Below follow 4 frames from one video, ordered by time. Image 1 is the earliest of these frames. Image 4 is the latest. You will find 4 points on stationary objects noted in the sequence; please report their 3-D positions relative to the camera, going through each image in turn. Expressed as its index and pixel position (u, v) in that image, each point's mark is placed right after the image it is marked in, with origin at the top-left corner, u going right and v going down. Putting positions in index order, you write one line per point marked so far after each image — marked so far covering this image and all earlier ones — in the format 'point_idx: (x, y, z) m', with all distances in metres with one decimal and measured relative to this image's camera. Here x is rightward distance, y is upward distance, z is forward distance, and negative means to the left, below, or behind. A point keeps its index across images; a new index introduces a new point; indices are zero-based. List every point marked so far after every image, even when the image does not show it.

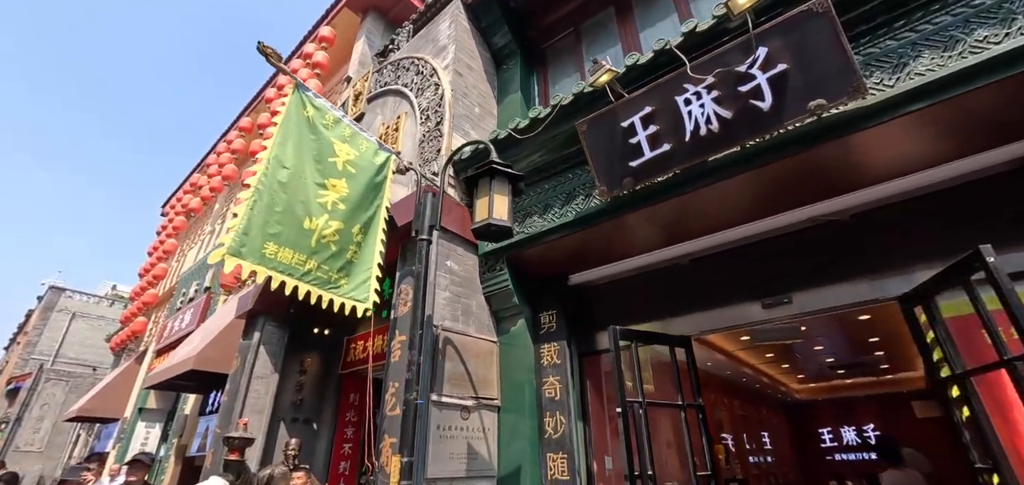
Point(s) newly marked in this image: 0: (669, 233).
0: (+1.2, +0.1, +3.7) m
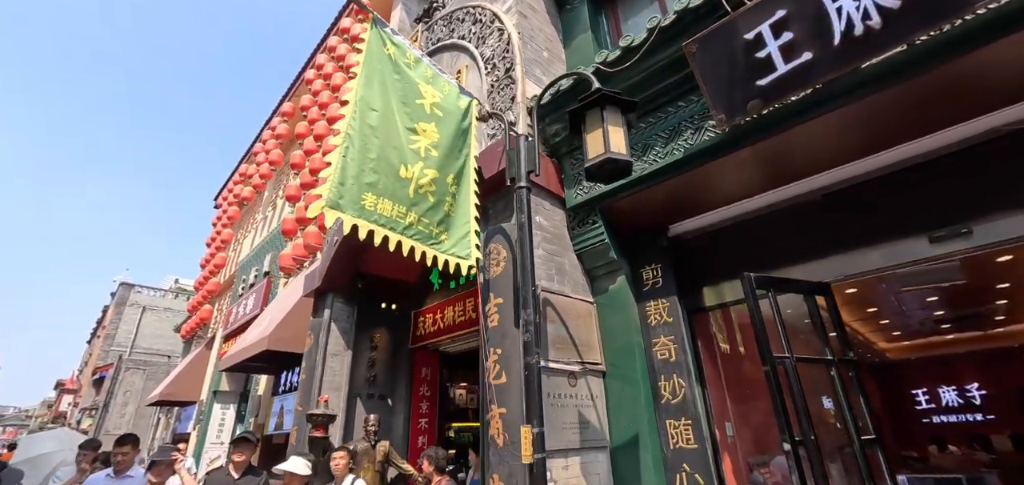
0: (+1.9, +0.5, +3.2) m
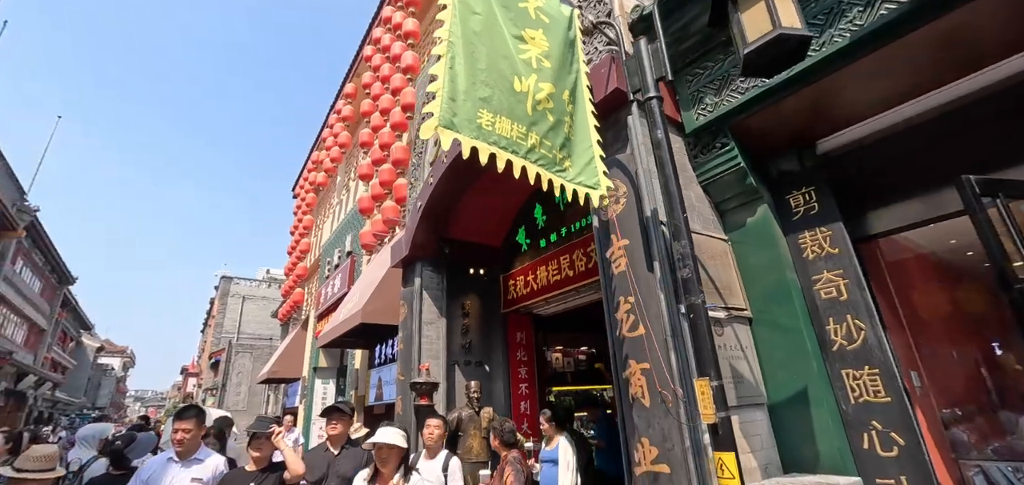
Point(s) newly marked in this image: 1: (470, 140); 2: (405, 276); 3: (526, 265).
0: (+2.6, +1.1, +2.4) m
1: (-0.2, +0.4, +1.8) m
2: (-1.4, -0.4, +6.2) m
3: (+0.2, -0.3, +5.9) m
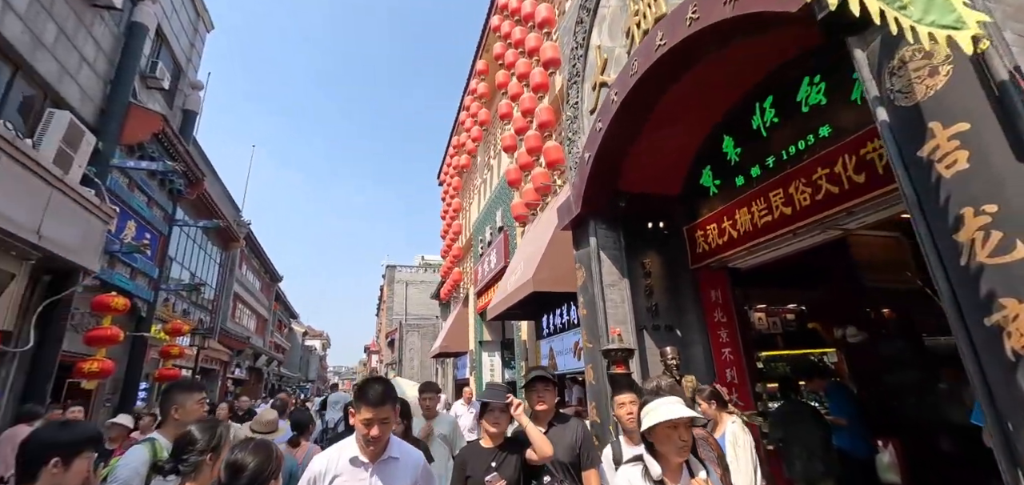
0: (+3.4, +1.7, +0.9) m
1: (+0.7, +0.7, +1.1) m
2: (+0.8, +0.1, +5.7) m
3: (+2.2, +0.3, +5.0) m
